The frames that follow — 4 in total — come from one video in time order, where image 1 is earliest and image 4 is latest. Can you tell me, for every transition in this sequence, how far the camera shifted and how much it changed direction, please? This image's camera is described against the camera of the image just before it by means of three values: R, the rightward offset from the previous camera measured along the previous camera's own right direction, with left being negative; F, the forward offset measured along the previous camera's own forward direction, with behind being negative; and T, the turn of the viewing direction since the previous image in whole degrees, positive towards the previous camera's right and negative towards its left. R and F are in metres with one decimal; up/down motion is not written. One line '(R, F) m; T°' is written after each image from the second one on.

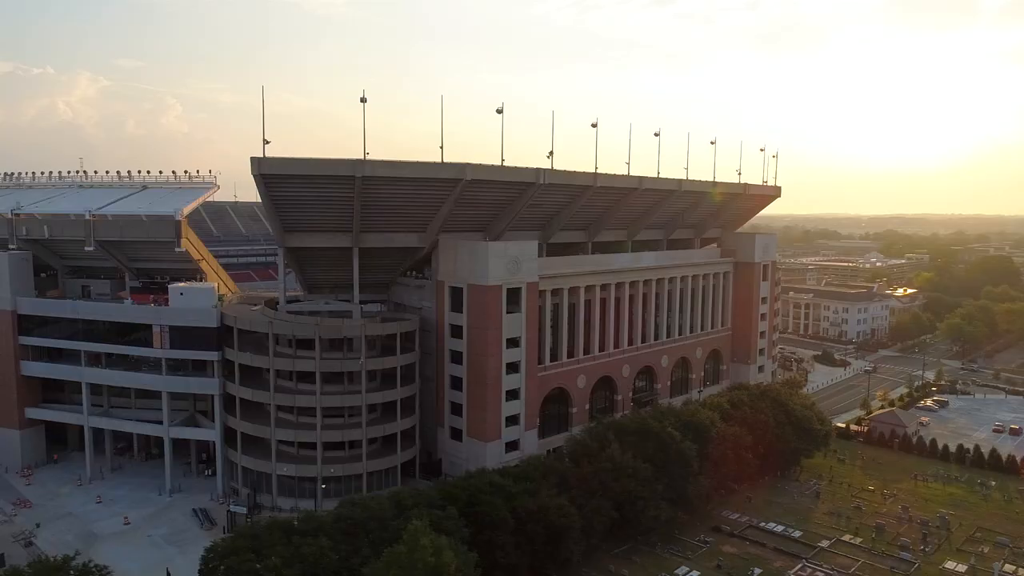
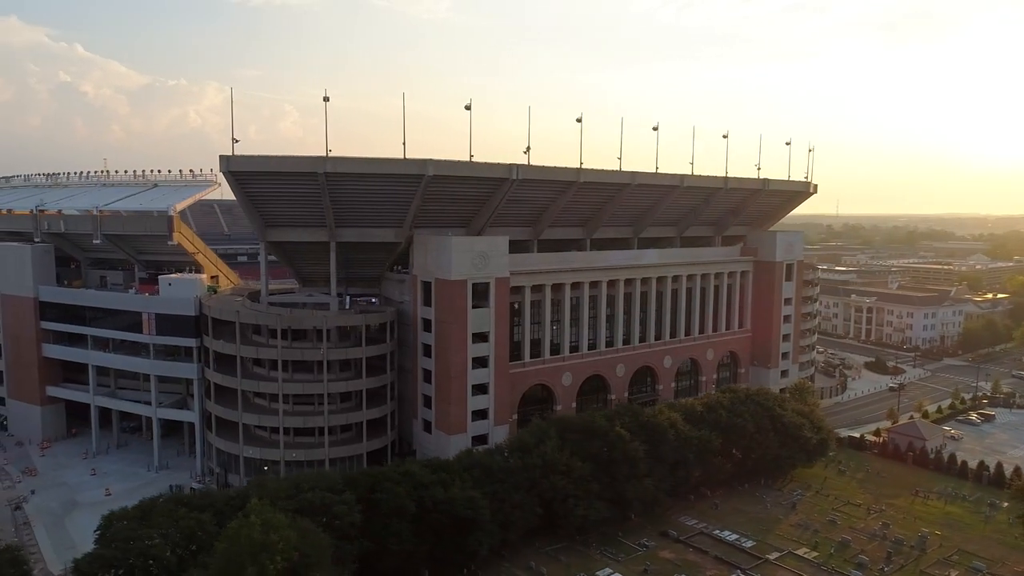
(+9.2, +0.6) m; -8°
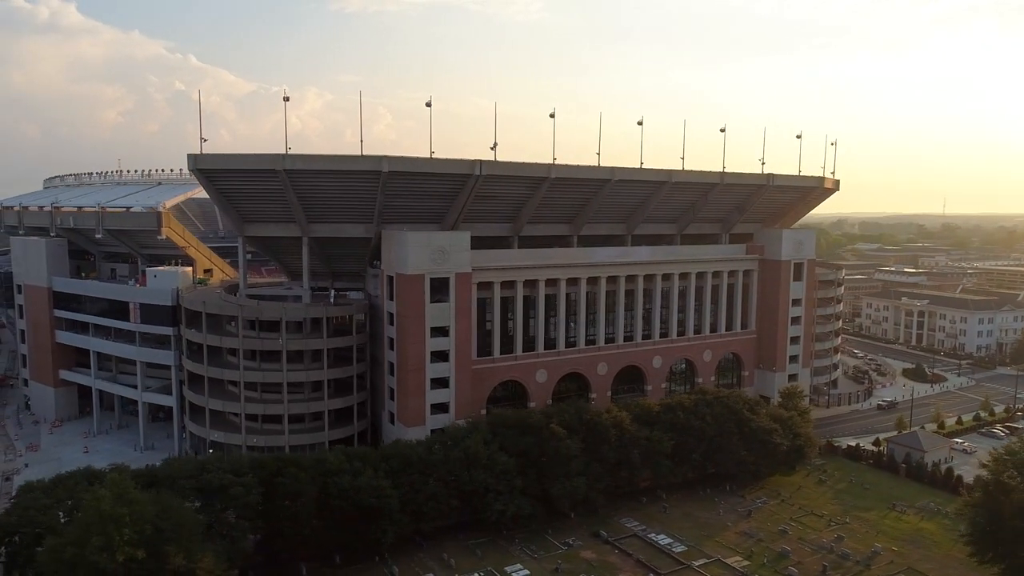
(+9.0, +0.4) m; -7°
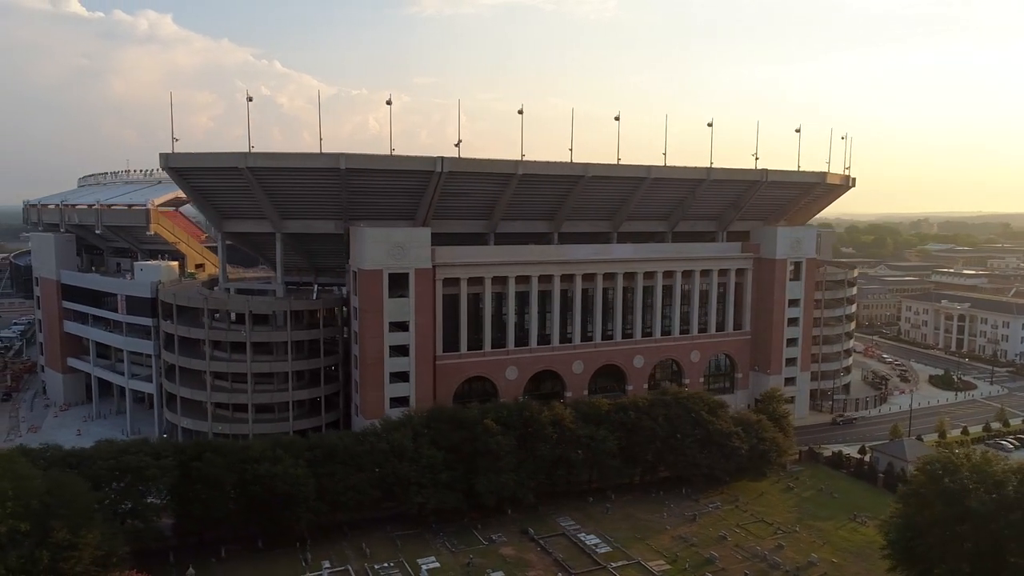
(+8.1, +0.3) m; -5°
